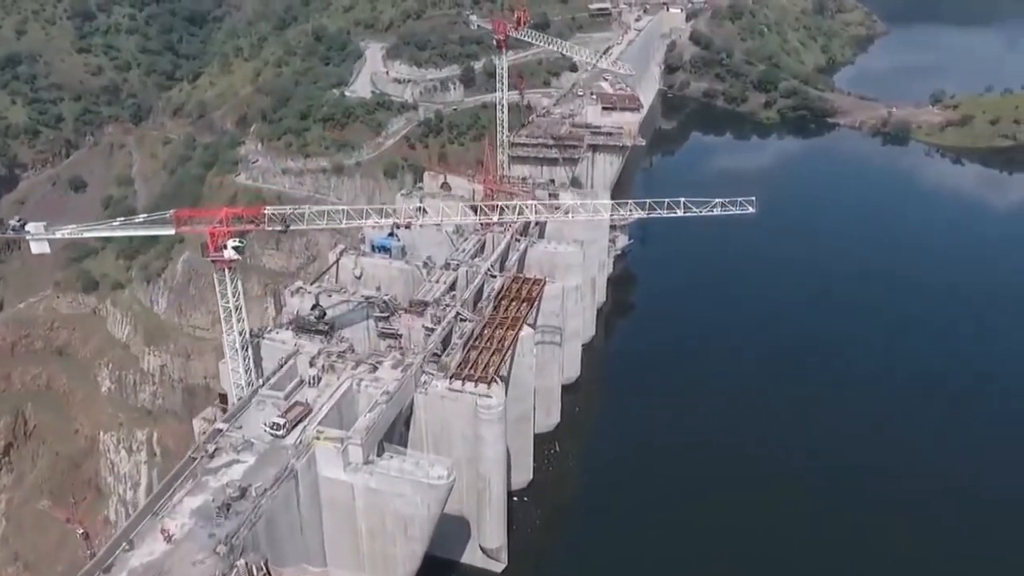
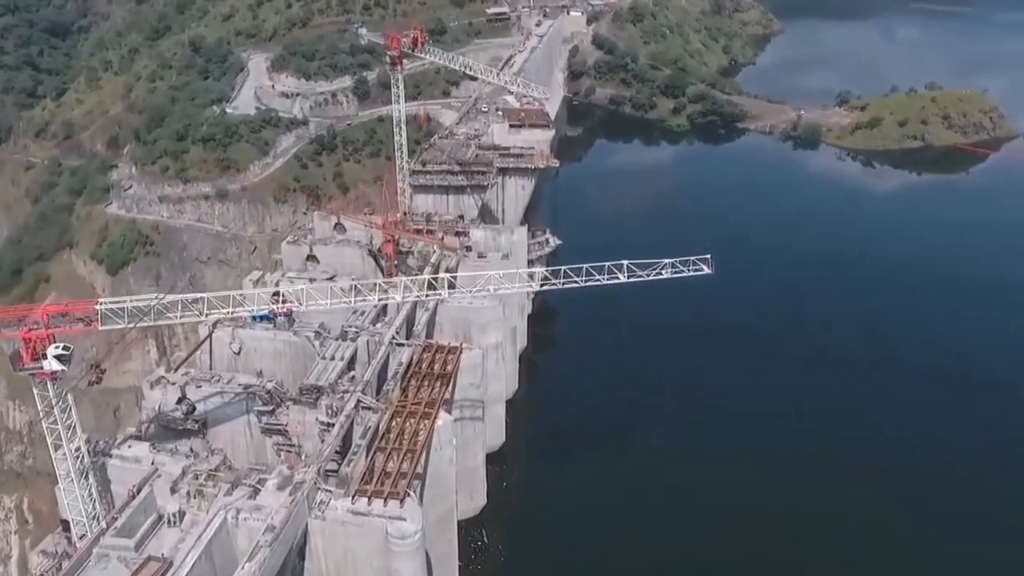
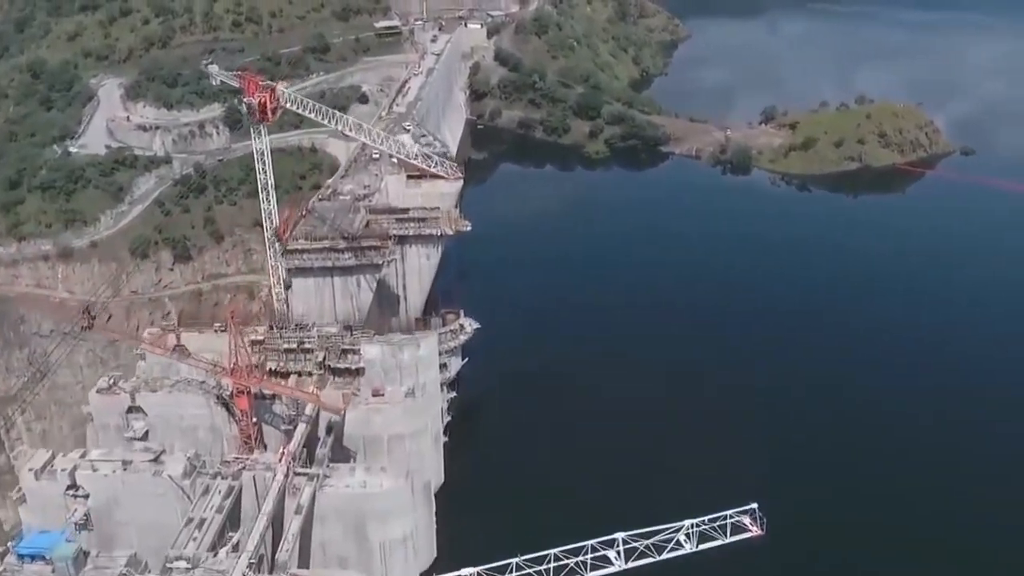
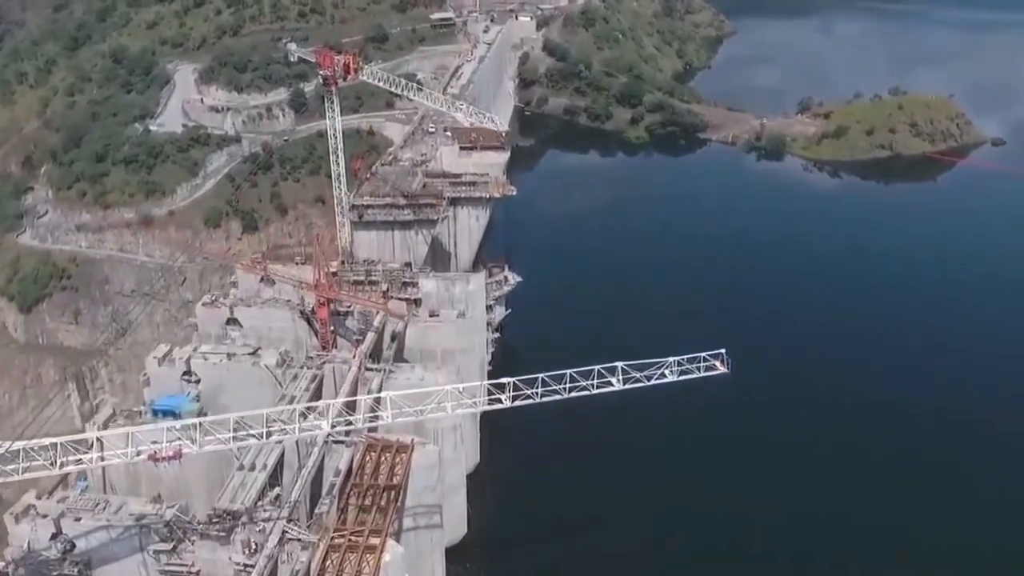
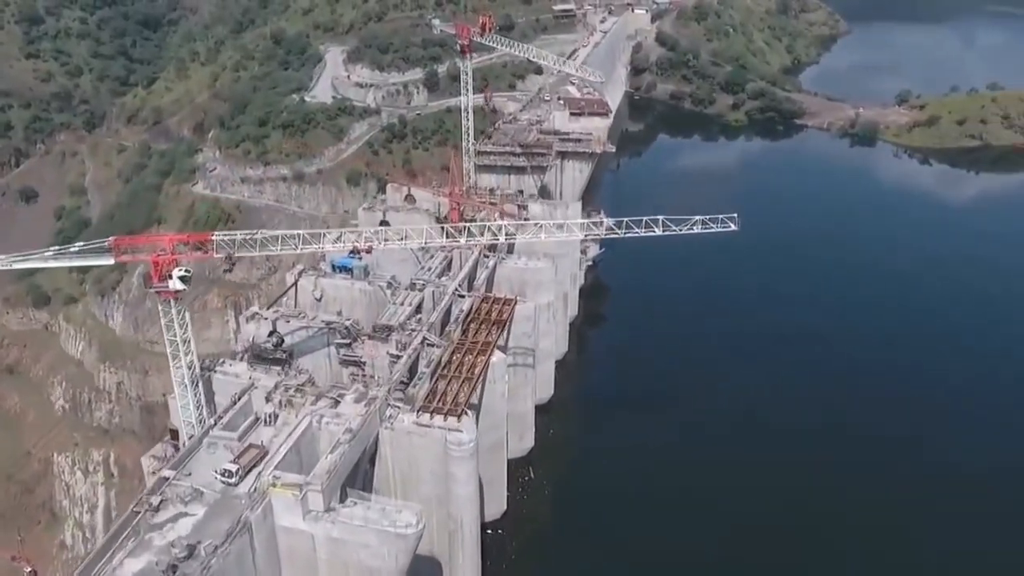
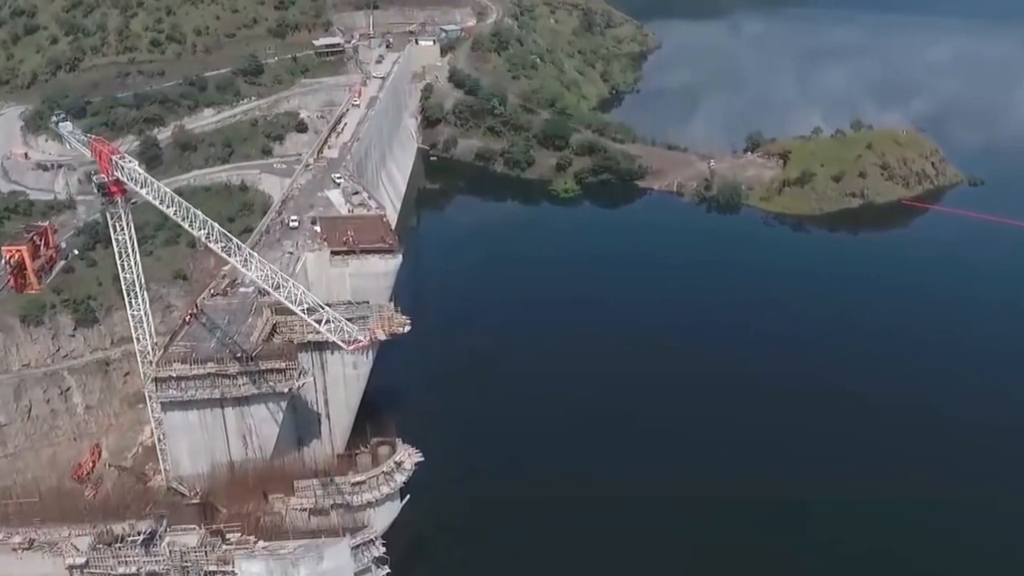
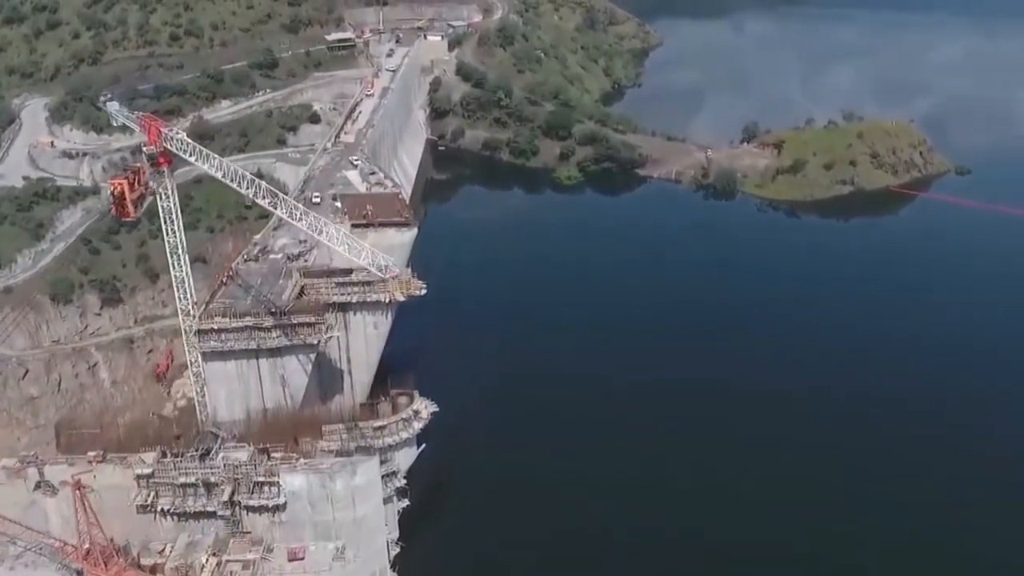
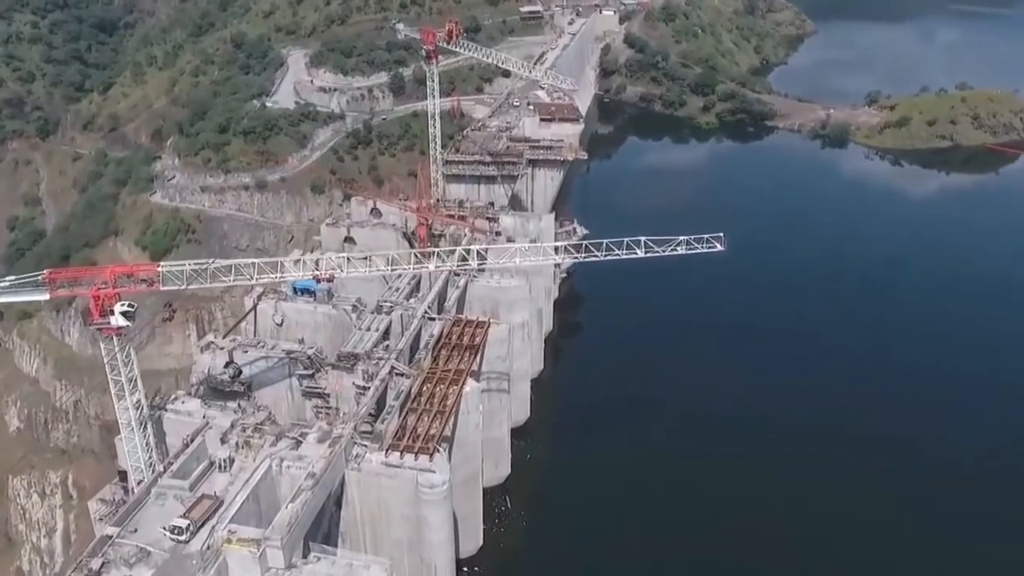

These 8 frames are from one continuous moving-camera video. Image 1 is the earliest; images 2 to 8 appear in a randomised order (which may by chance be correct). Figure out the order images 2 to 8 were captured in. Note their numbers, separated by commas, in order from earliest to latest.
5, 8, 2, 4, 3, 7, 6
